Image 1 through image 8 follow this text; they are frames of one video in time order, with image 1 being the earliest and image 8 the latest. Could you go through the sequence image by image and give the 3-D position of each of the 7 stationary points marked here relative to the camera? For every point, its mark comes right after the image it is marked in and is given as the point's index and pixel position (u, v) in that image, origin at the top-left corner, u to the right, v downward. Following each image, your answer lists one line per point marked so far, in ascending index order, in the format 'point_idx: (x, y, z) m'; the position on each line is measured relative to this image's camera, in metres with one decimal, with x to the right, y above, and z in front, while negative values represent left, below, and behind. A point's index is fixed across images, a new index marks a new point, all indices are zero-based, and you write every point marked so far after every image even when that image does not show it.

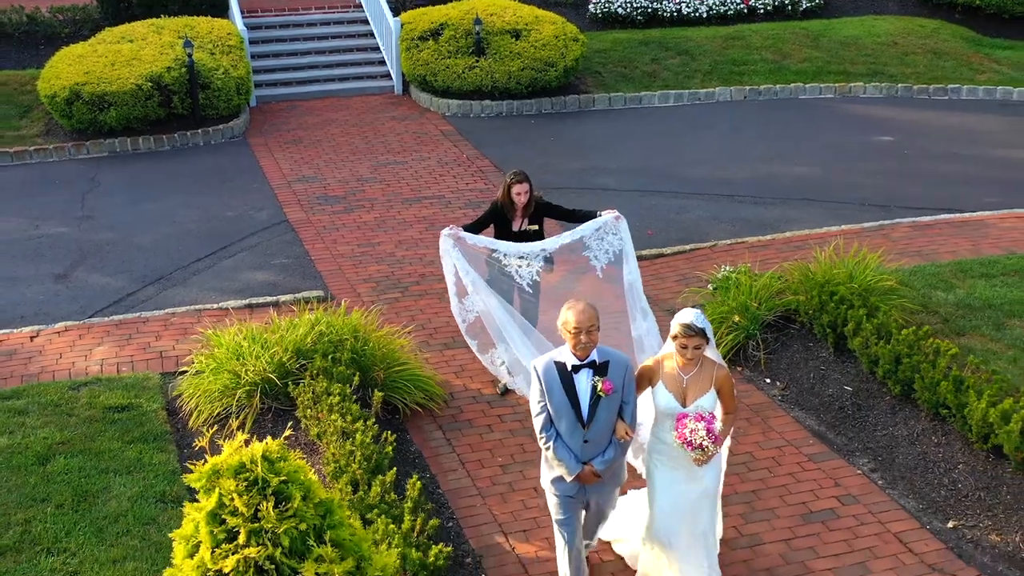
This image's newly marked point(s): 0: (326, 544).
0: (-0.5, -0.7, +3.4) m
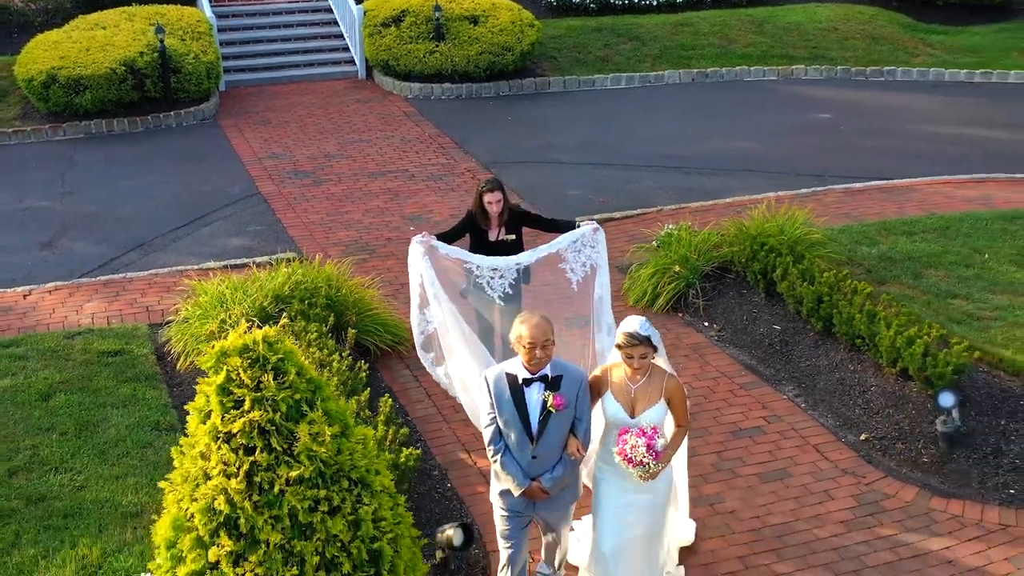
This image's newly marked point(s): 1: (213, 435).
0: (-0.7, -0.4, +4.1) m
1: (-1.1, -0.5, +4.1) m
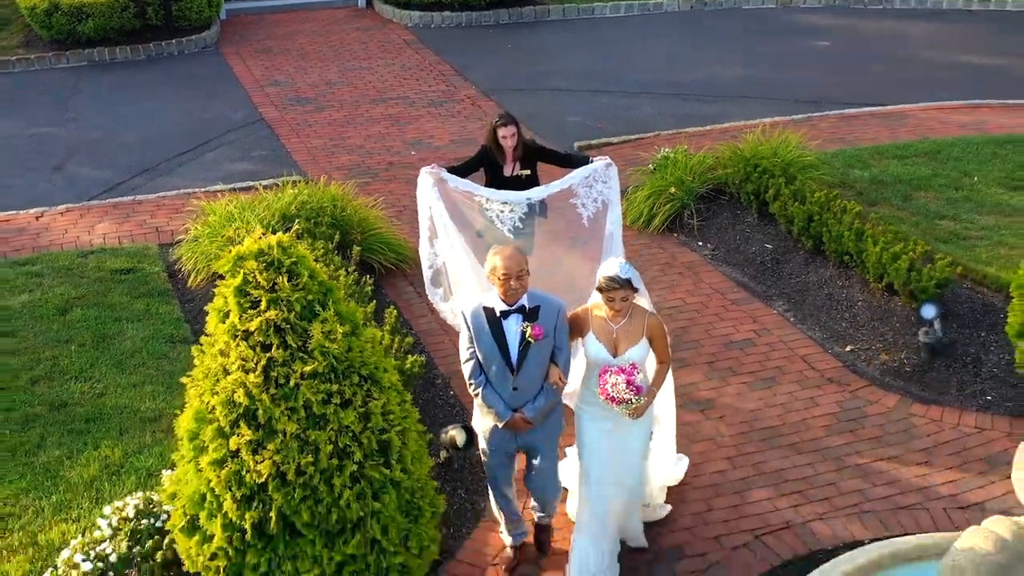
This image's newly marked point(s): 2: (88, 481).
0: (-0.7, -0.1, +4.4) m
1: (-1.1, -0.2, +4.3) m
2: (-2.1, -1.0, +5.7) m
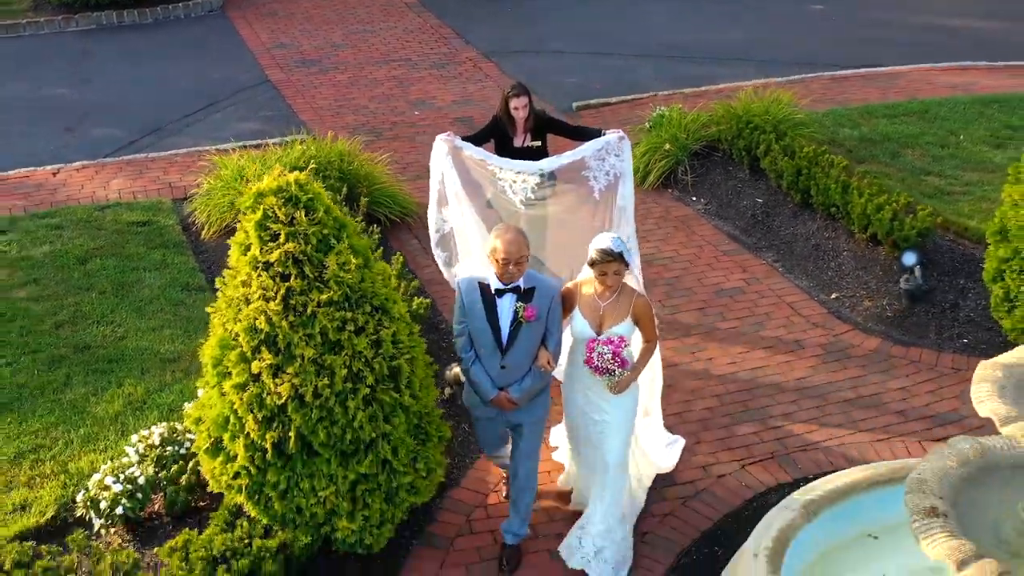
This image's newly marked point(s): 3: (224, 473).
0: (-0.7, +0.2, +4.7) m
1: (-1.1, +0.1, +4.7) m
2: (-2.1, -0.7, +6.1) m
3: (-1.2, -0.8, +4.9) m
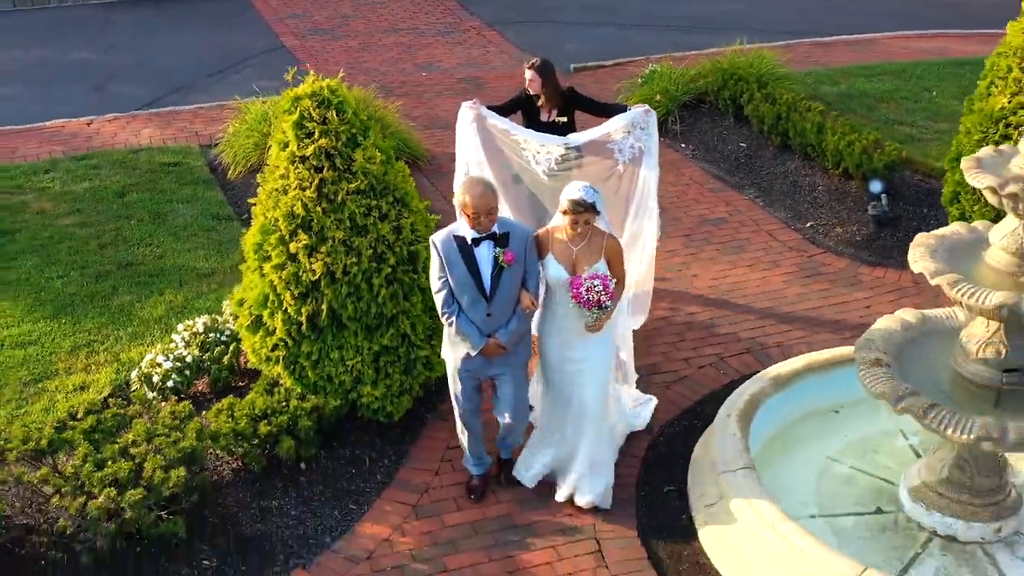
0: (-0.7, +0.7, +5.4) m
1: (-1.0, +0.6, +5.4) m
2: (-2.1, -0.2, +6.8) m
3: (-1.2, -0.3, +5.6) m
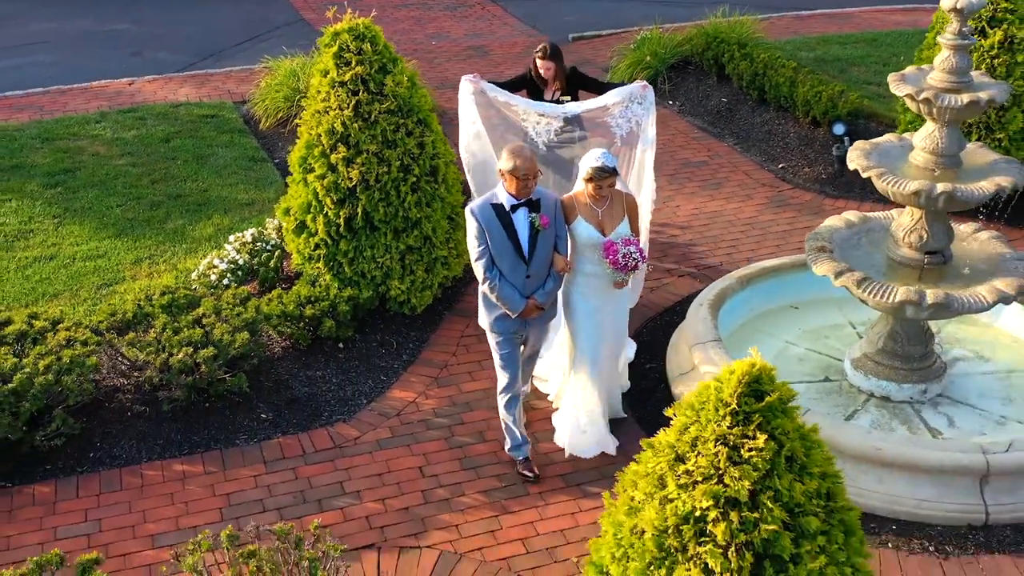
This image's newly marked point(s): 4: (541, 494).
0: (-0.6, +1.2, +6.4) m
1: (-1.0, +1.1, +6.4) m
2: (-2.1, +0.3, +7.8) m
3: (-1.2, +0.2, +6.6) m
4: (+0.1, -1.0, +5.4) m
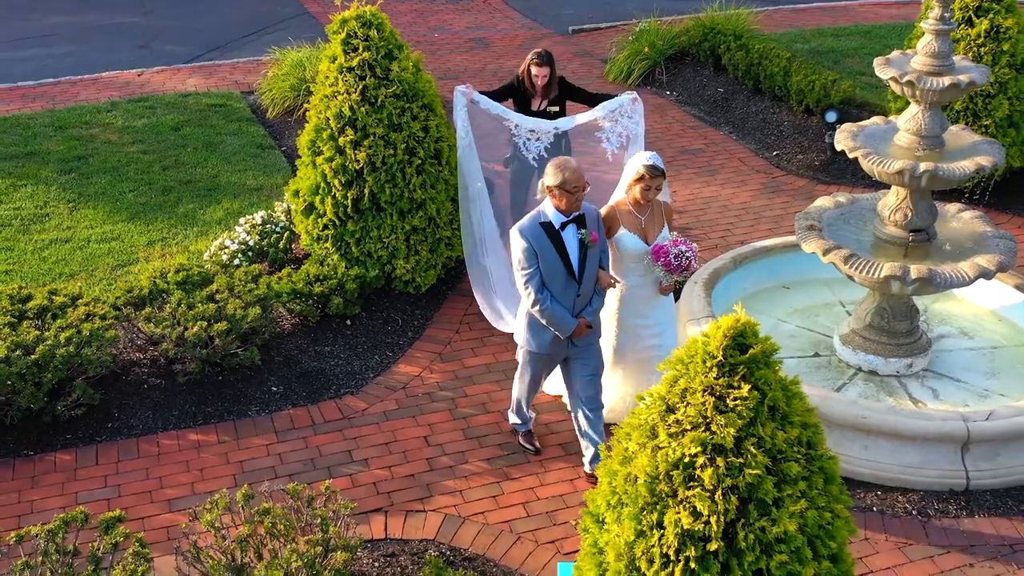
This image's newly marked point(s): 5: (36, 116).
0: (-0.6, +1.3, +6.6) m
1: (-1.0, +1.2, +6.6) m
2: (-2.1, +0.5, +8.0) m
3: (-1.2, +0.4, +6.8) m
4: (+0.1, -0.9, +5.7) m
5: (-4.1, +1.5, +9.8) m
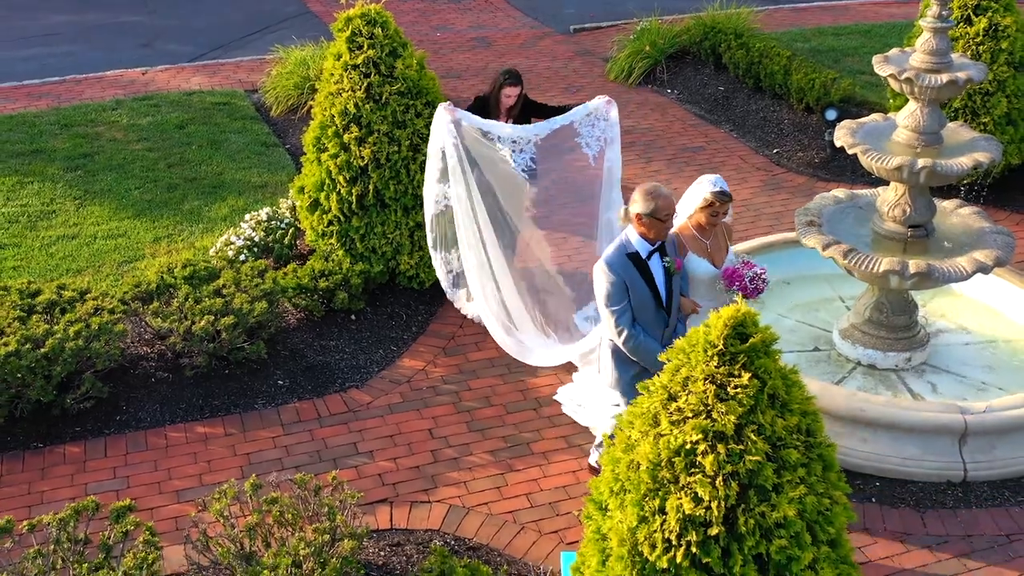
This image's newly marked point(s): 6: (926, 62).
0: (-0.6, +1.4, +6.7) m
1: (-1.0, +1.3, +6.7) m
2: (-2.0, +0.5, +8.1) m
3: (-1.1, +0.4, +6.9) m
4: (+0.2, -0.8, +5.7) m
5: (-4.1, +1.5, +9.9) m
6: (+2.0, +1.1, +5.6) m
